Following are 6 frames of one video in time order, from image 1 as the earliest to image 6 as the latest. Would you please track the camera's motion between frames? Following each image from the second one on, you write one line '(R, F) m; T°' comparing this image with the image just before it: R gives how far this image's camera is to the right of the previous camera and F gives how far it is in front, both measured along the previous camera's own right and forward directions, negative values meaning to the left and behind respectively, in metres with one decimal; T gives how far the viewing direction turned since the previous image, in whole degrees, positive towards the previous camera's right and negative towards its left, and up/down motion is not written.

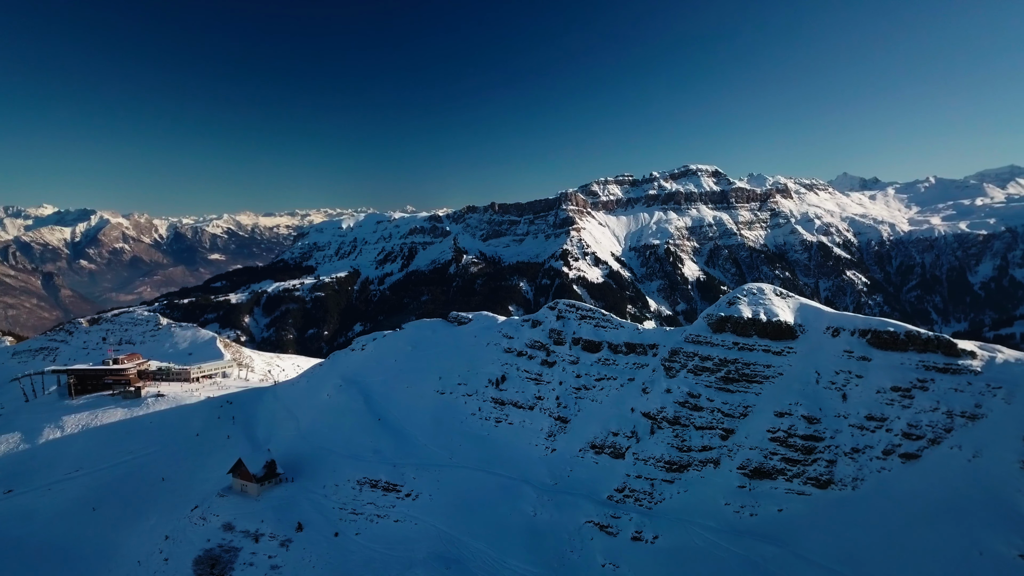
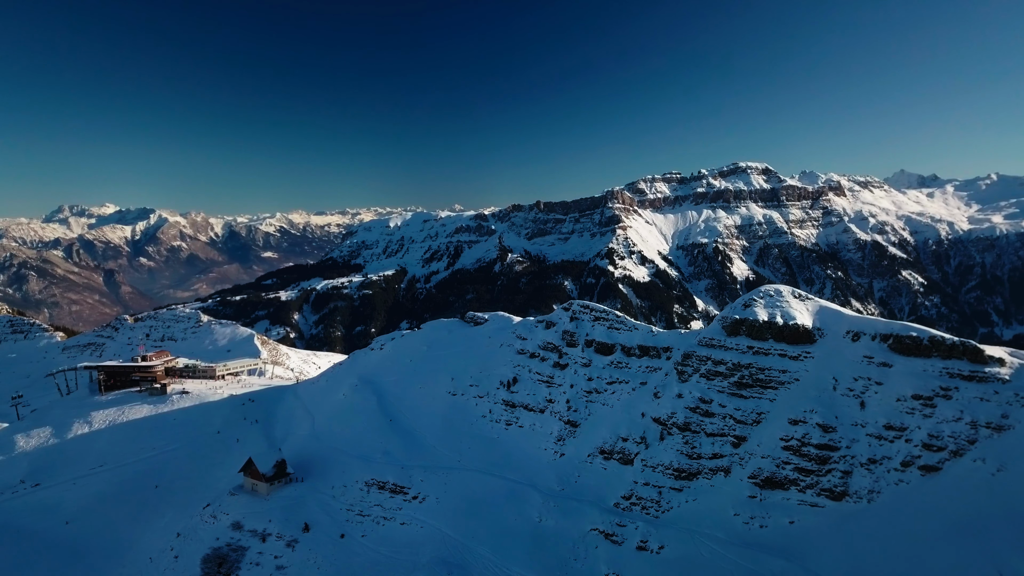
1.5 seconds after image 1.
(+0.7, +0.4) m; -2°
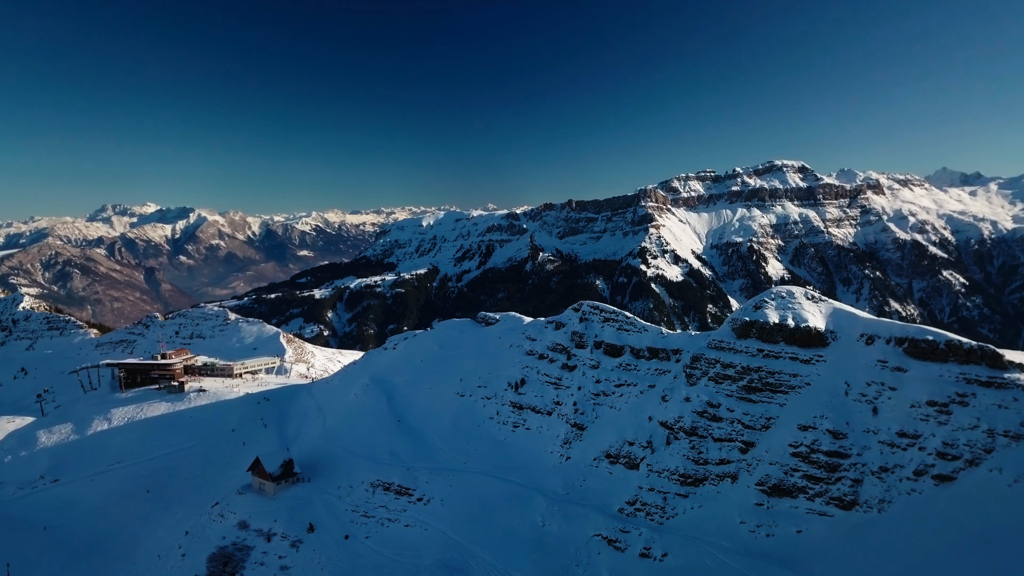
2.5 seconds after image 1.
(+0.5, +0.2) m; -1°
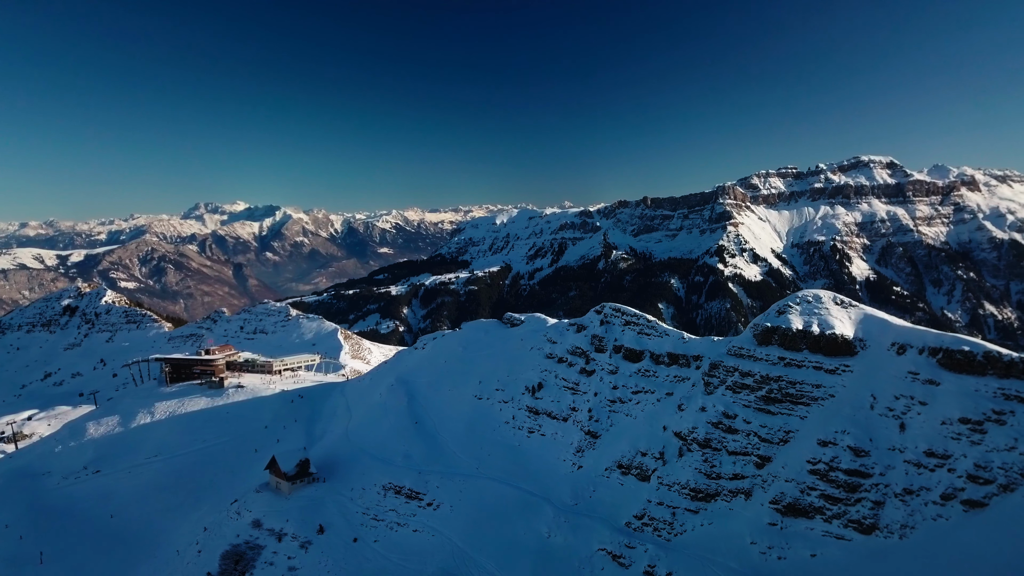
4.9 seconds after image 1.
(+1.3, +0.5) m; -3°
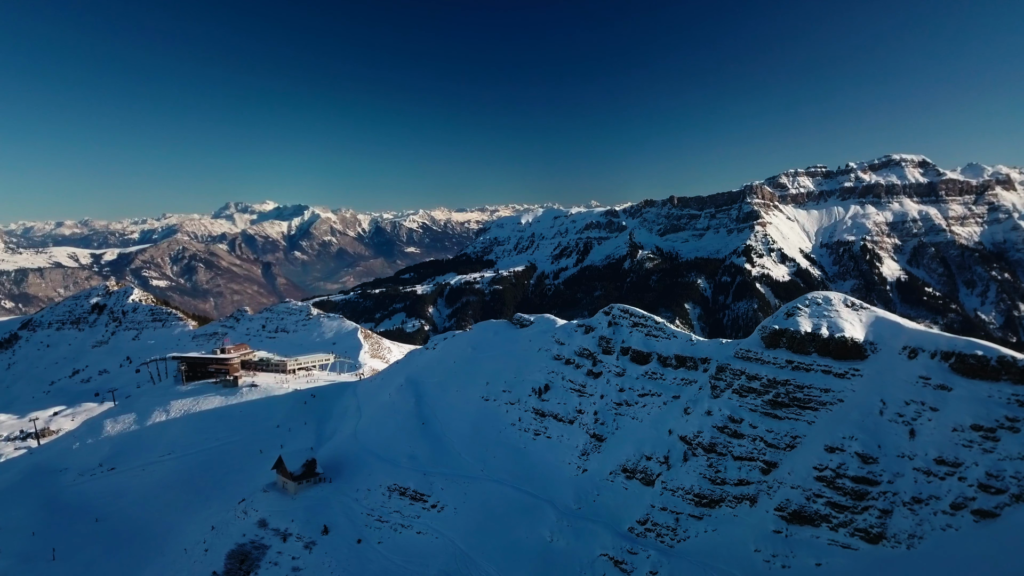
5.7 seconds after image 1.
(+0.4, +0.1) m; -1°
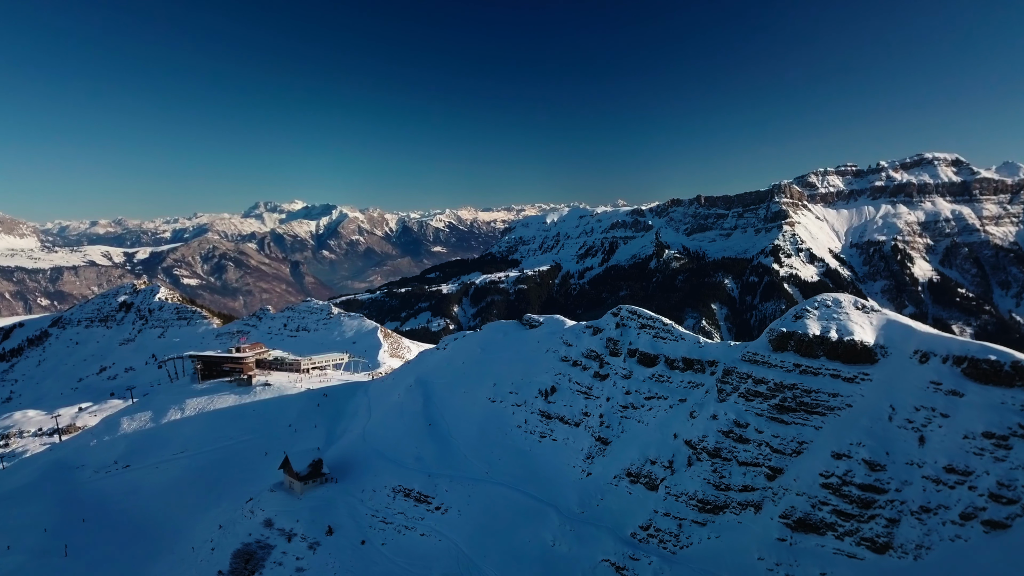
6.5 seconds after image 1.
(+0.5, +0.1) m; -1°
